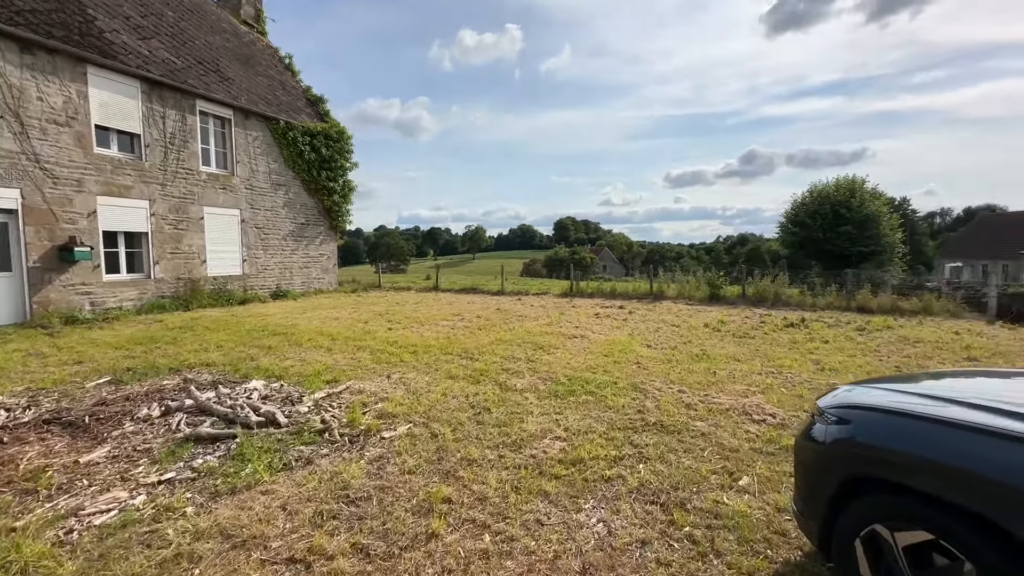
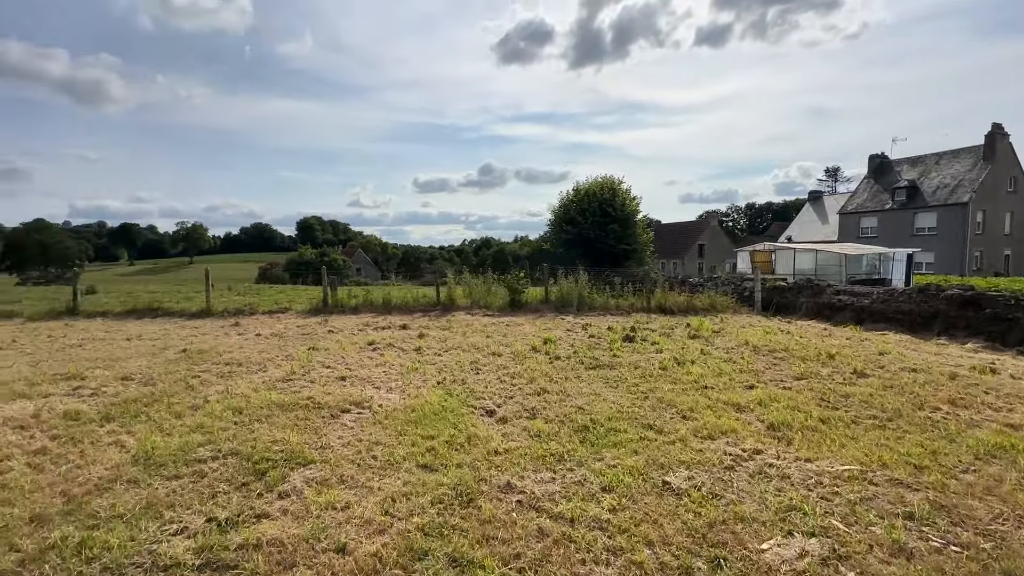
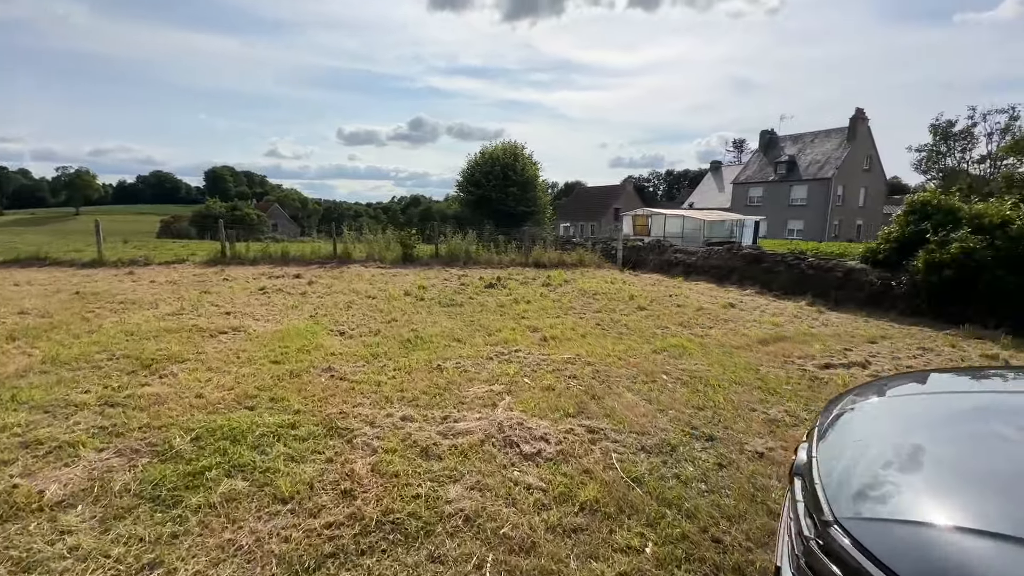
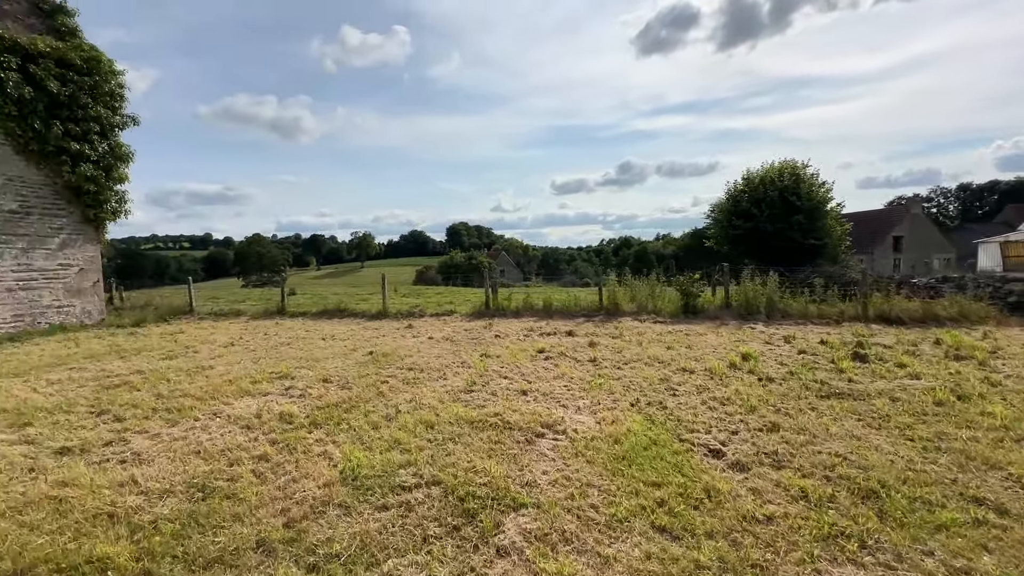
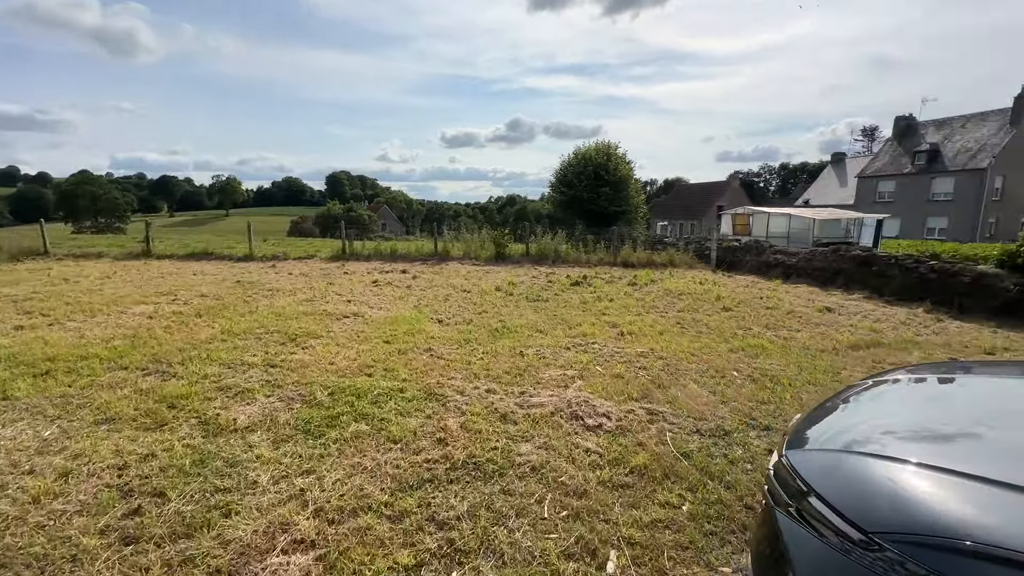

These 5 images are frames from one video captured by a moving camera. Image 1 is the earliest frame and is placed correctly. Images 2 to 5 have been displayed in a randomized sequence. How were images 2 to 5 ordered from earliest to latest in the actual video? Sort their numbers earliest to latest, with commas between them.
5, 3, 2, 4
